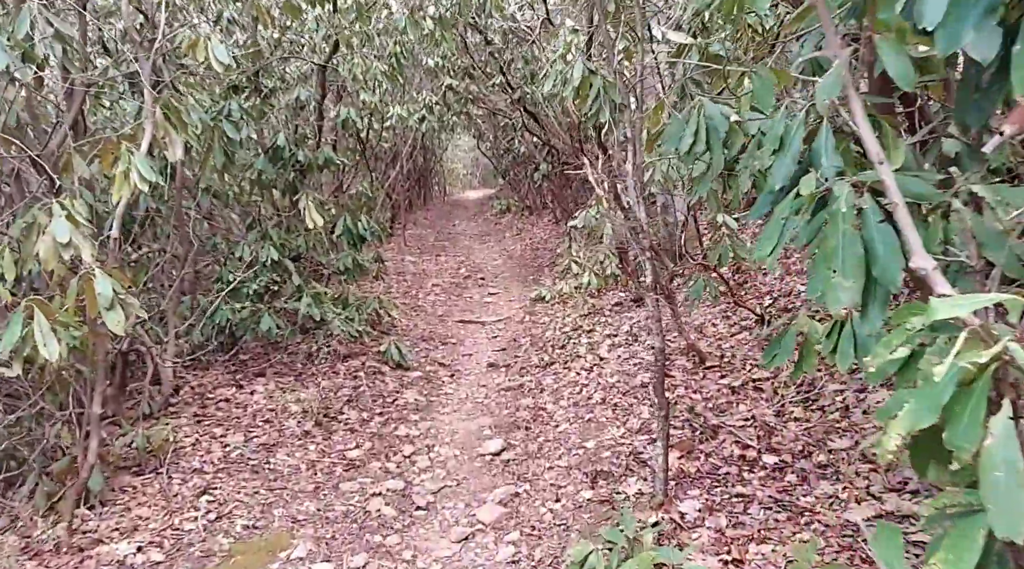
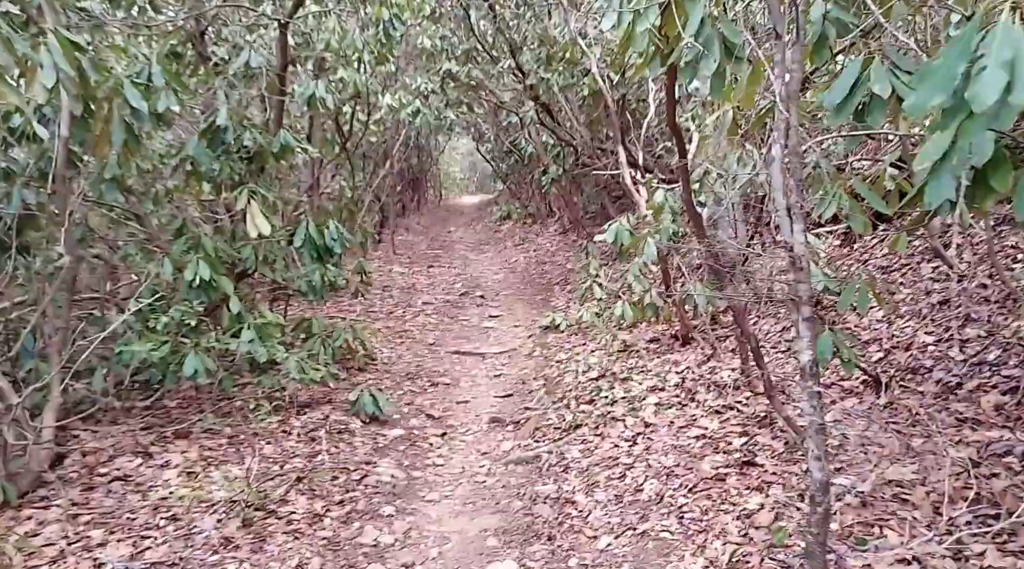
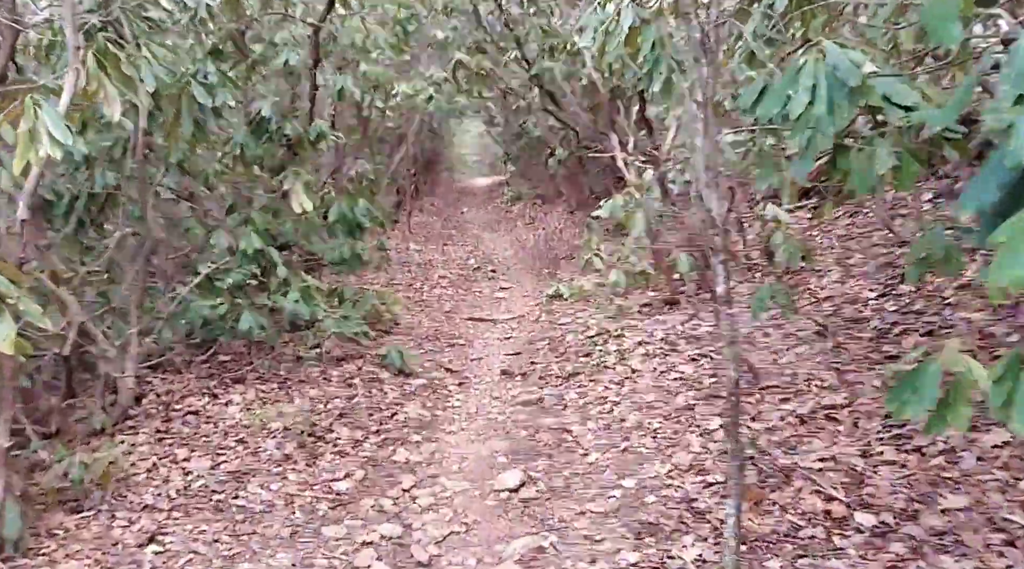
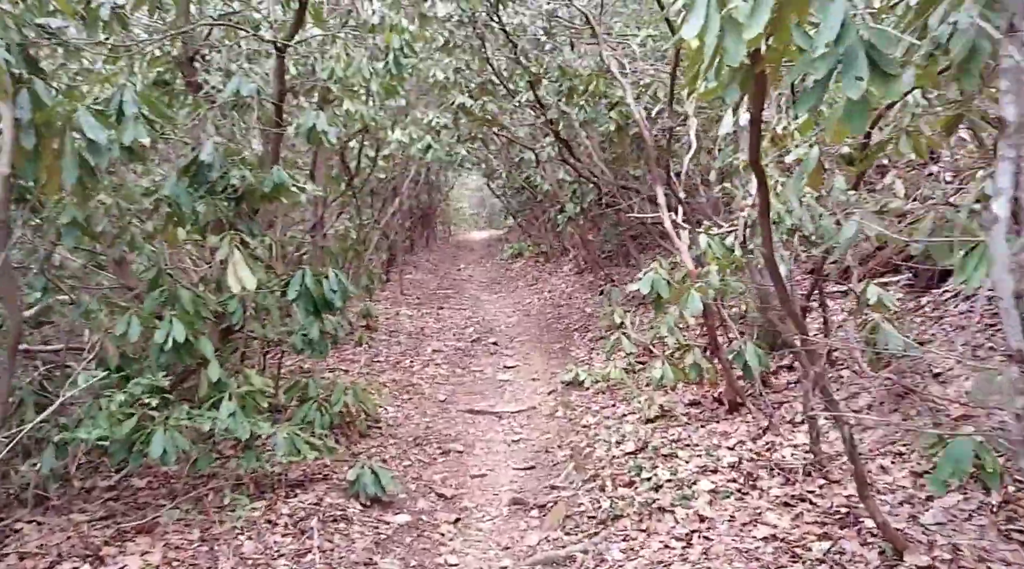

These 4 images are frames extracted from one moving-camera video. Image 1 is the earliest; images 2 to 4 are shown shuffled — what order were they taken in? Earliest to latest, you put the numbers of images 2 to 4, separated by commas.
3, 2, 4
